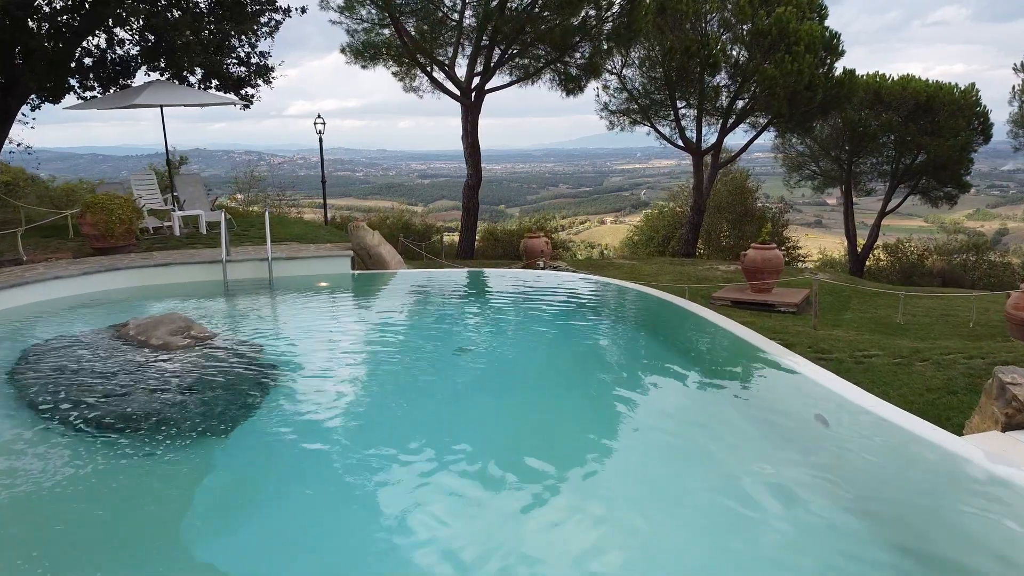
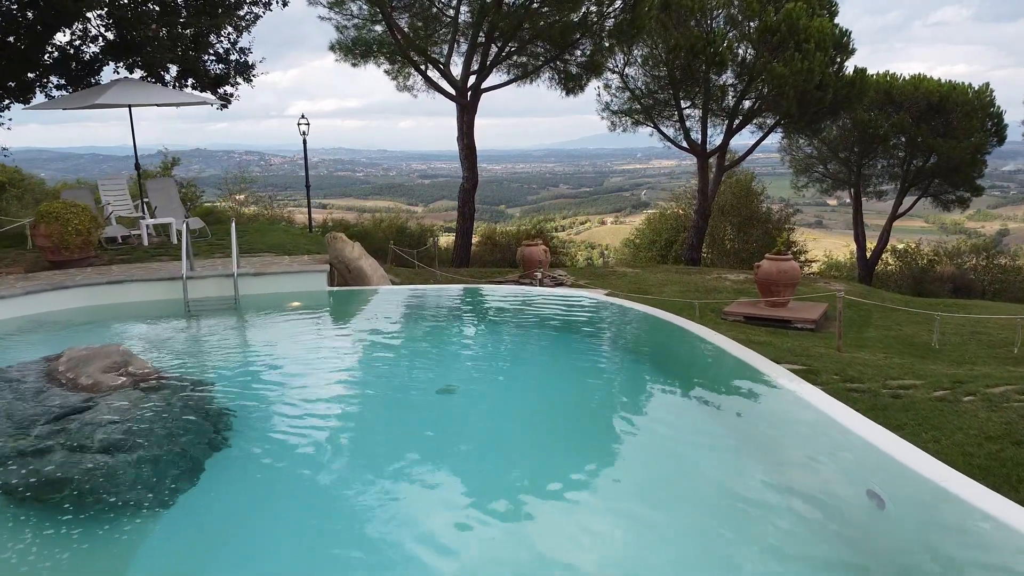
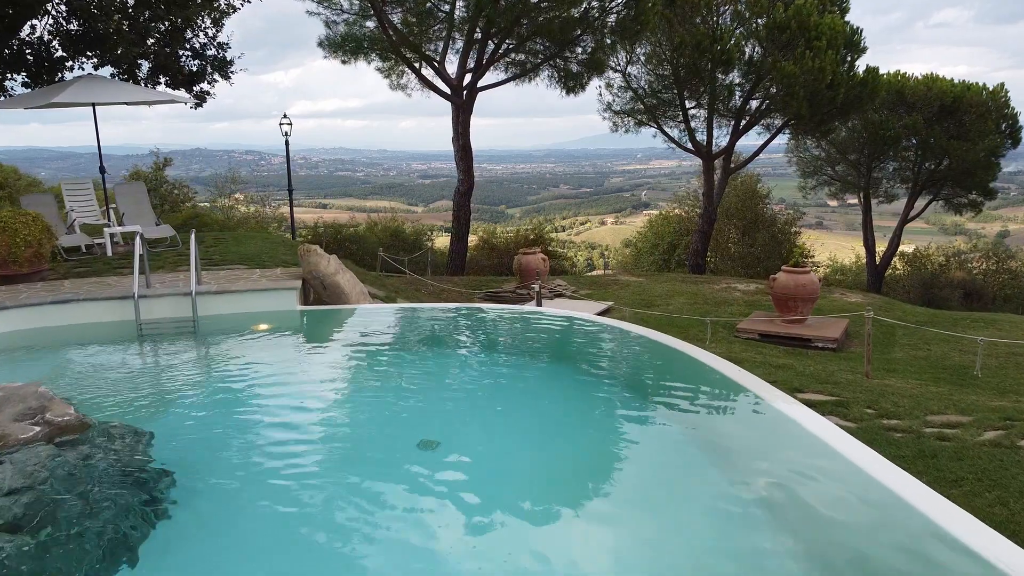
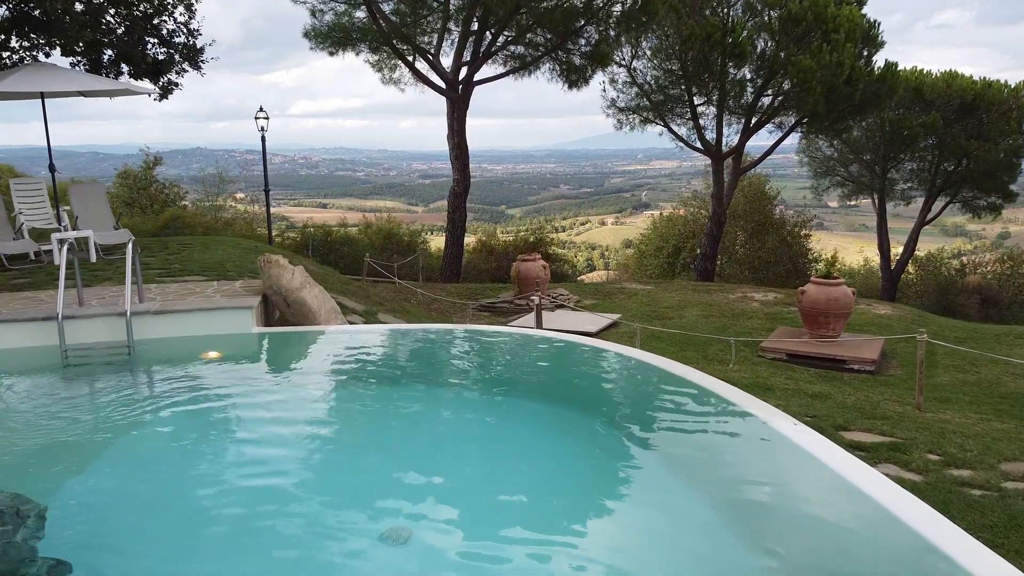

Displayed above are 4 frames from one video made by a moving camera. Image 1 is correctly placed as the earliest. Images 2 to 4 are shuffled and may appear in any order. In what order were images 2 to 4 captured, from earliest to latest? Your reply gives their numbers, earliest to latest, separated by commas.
2, 3, 4
